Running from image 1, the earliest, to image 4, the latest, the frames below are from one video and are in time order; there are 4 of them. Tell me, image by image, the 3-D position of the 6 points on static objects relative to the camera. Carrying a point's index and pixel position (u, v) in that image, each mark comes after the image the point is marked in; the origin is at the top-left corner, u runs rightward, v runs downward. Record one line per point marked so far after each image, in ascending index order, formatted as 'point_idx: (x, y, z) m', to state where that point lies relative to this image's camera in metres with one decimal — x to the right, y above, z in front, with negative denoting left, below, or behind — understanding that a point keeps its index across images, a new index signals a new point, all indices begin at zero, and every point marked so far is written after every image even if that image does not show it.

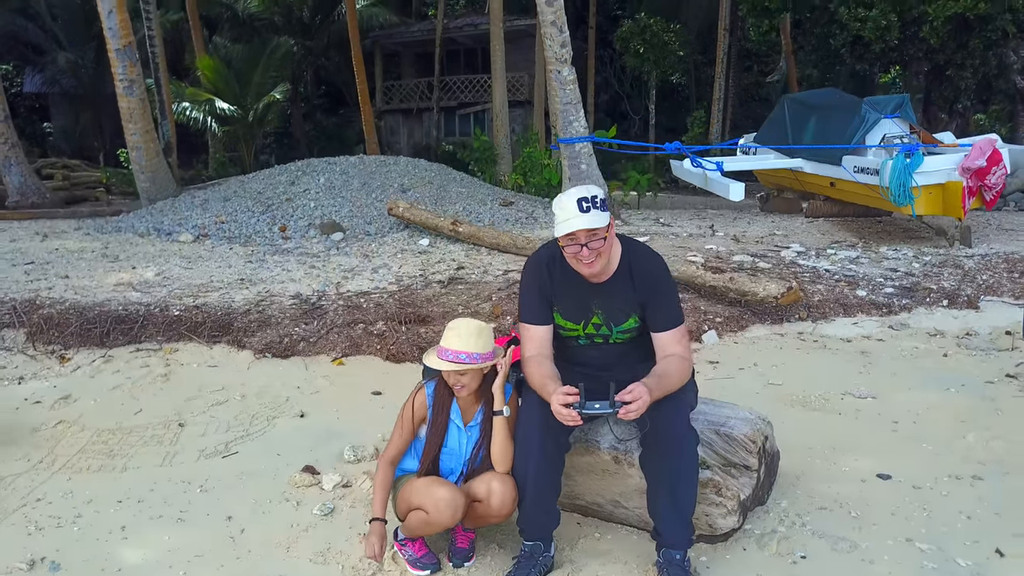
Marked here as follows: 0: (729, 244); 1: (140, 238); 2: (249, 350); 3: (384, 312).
0: (+1.2, +0.3, +4.6) m
1: (-2.1, +0.3, +4.6) m
2: (-1.0, -0.2, +3.1) m
3: (-0.5, -0.1, +3.4) m
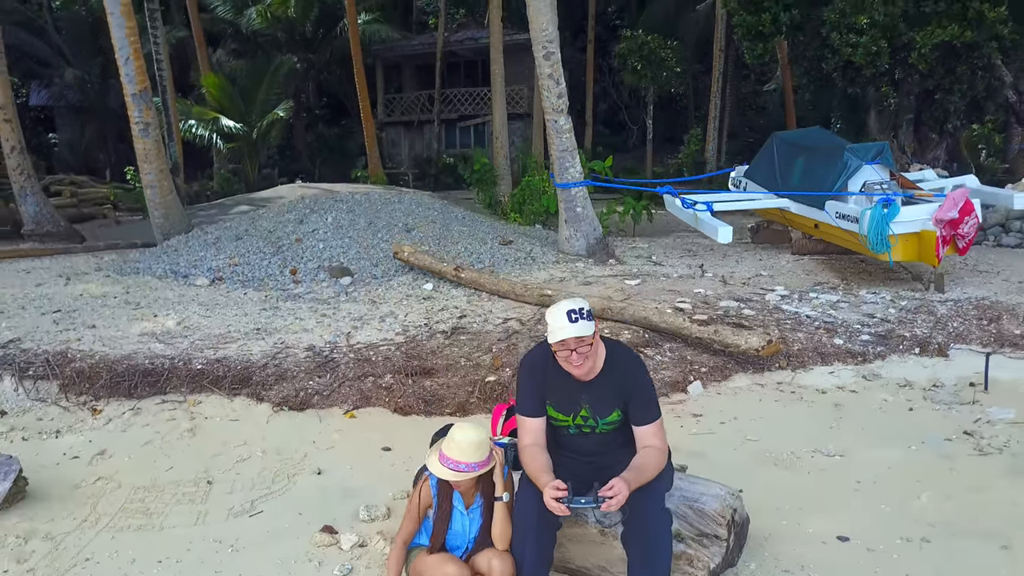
0: (+1.2, 0.0, +4.9) m
1: (-2.1, 0.0, +4.9) m
2: (-1.0, -0.5, +3.4) m
3: (-0.5, -0.3, +3.6) m
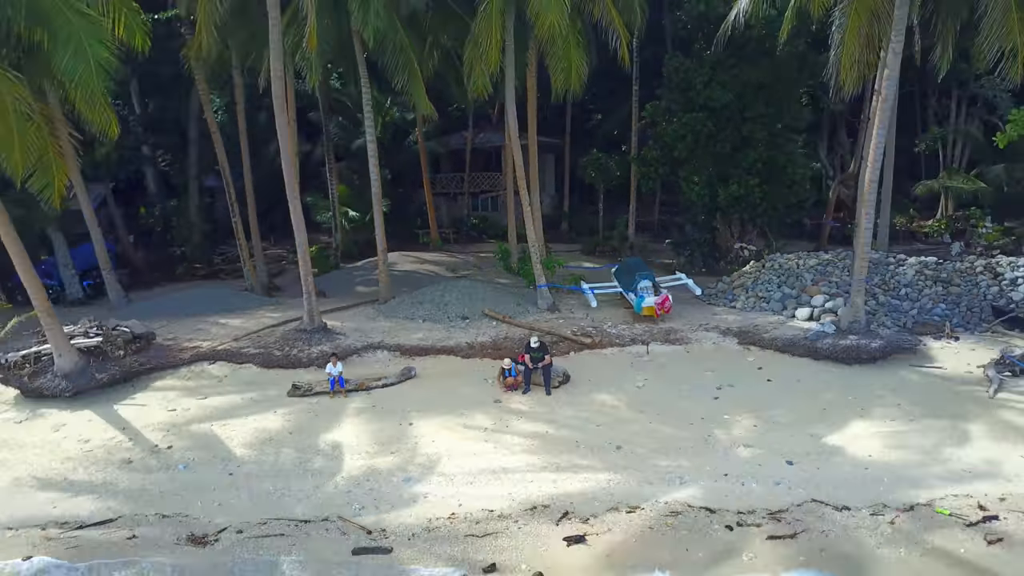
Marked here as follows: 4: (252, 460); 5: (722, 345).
0: (+1.4, -0.6, +14.5) m
1: (-1.9, -0.6, +14.5) m
2: (-0.8, -1.1, +13.0) m
3: (-0.4, -1.0, +13.3) m
4: (-3.1, -2.1, +9.9) m
5: (+3.4, -0.9, +13.2) m
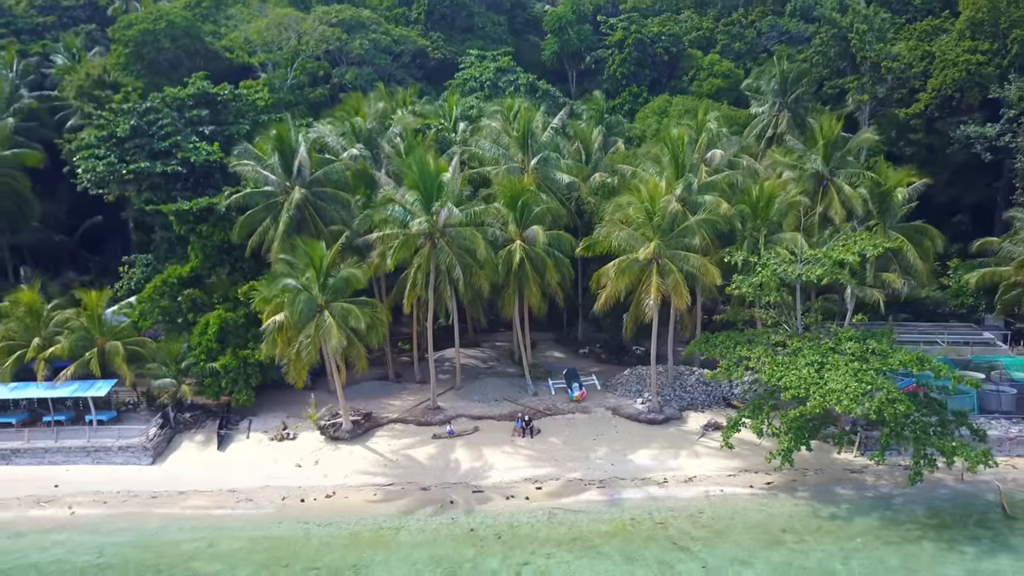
0: (+1.6, -4.6, +33.2) m
1: (-1.7, -4.6, +33.1) m
2: (-0.6, -5.1, +31.7) m
3: (-0.1, -5.0, +31.9) m
4: (-2.9, -6.1, +28.6) m
5: (+3.6, -4.9, +31.9) m
